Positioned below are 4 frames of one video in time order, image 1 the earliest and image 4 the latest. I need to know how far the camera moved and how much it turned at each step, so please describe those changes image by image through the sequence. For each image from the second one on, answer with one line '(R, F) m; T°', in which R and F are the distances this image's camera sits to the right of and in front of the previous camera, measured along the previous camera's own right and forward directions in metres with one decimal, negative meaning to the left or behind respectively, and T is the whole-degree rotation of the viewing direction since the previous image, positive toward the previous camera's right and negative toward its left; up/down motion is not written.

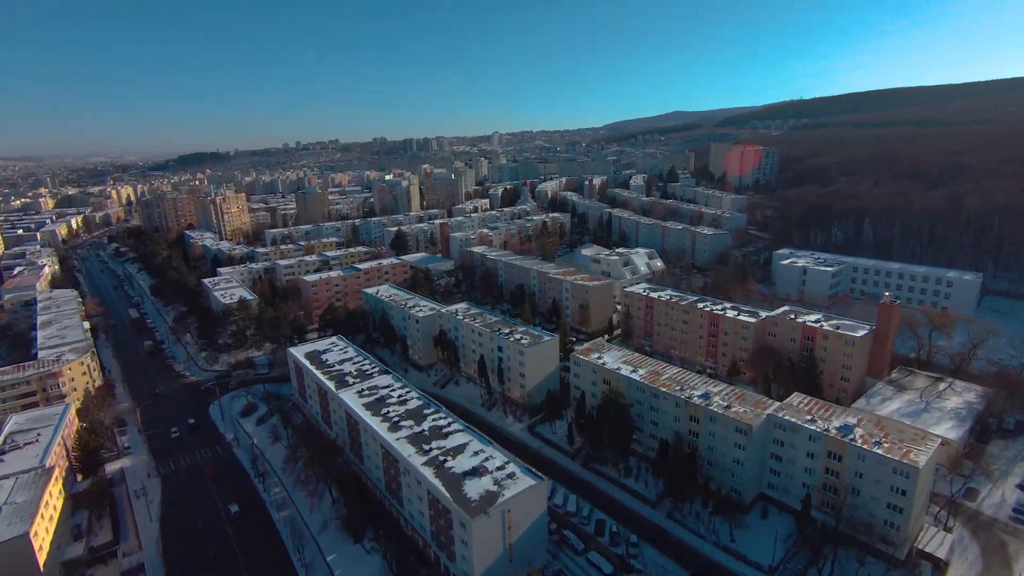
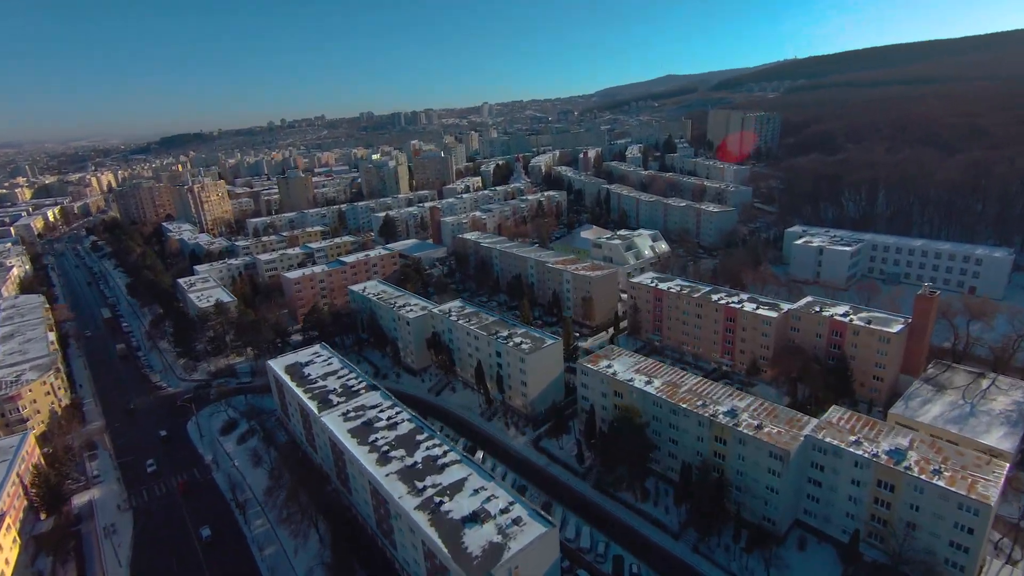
(0.0, +2.0) m; 0°
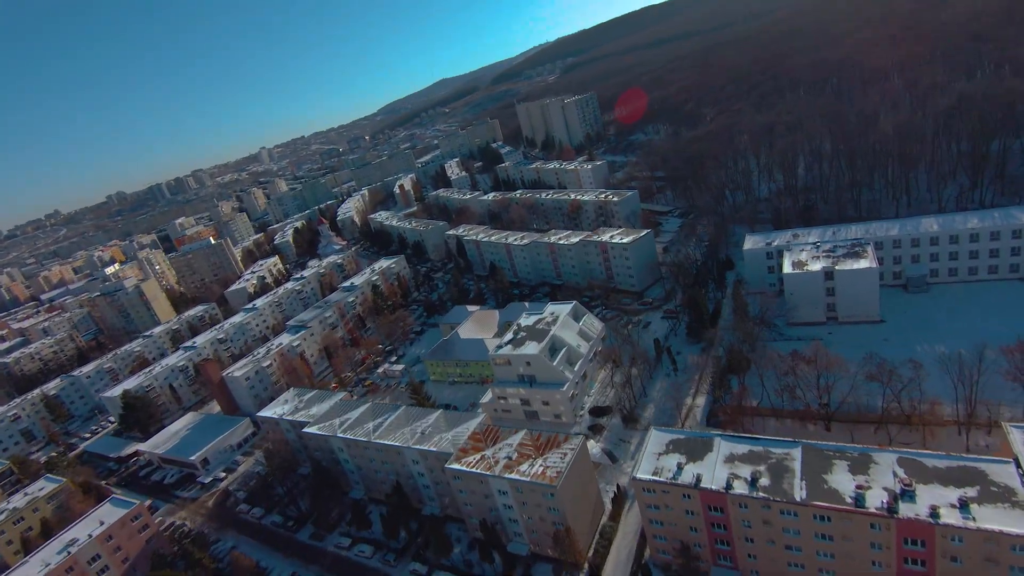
(+0.9, +13.4) m; +17°
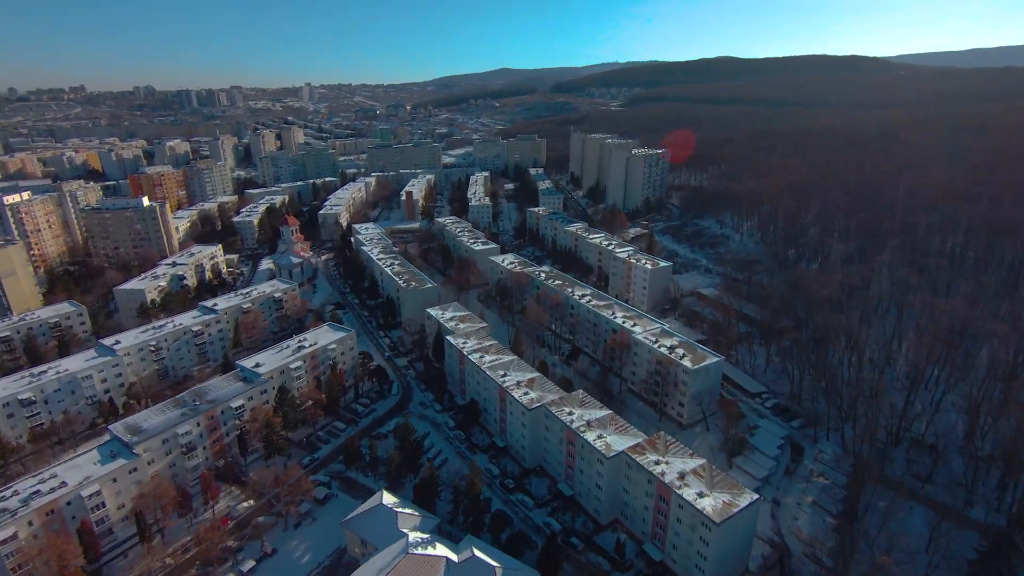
(-1.1, +11.8) m; 0°
